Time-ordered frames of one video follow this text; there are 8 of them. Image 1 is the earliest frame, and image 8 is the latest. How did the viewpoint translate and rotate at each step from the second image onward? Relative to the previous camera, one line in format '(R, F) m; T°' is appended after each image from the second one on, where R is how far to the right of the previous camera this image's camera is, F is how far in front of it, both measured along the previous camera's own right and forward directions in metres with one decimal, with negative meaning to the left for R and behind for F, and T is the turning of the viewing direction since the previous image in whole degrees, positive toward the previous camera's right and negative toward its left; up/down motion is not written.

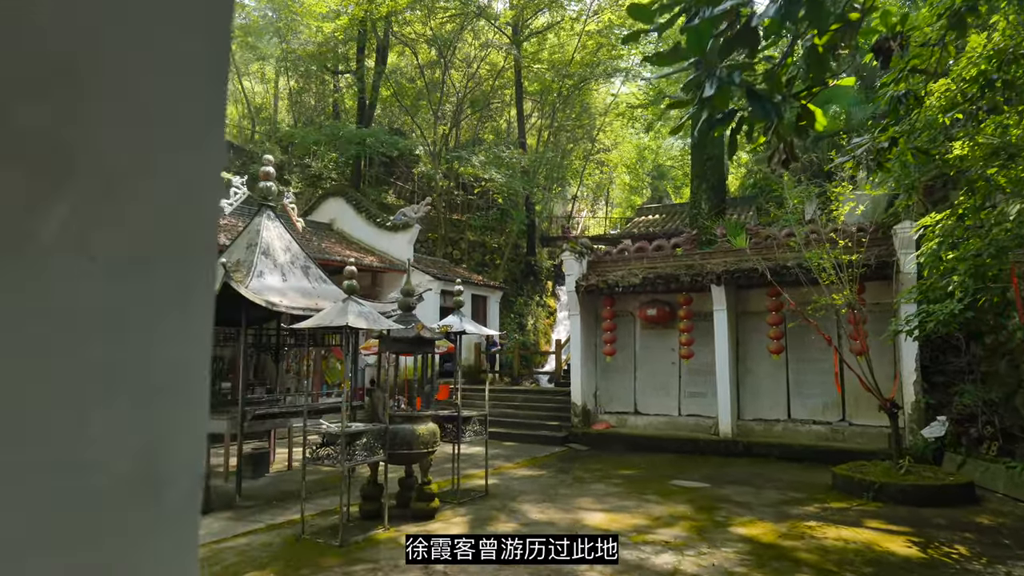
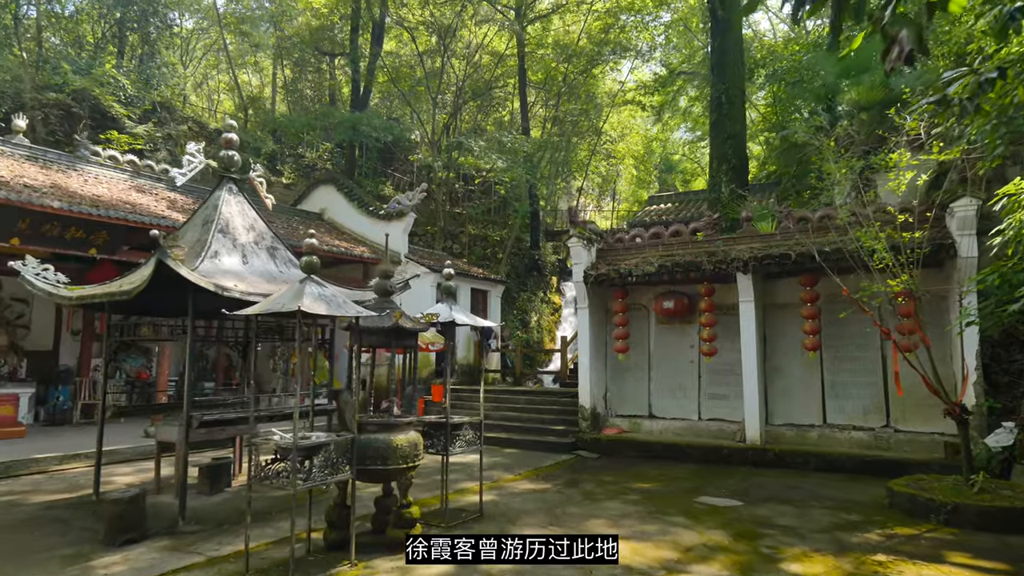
(+0.1, +1.1) m; 0°
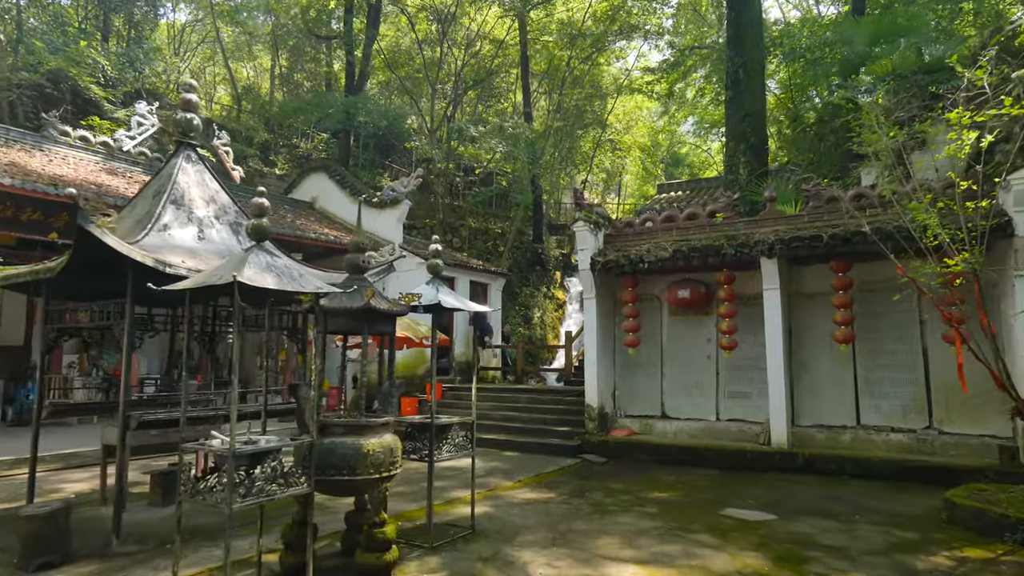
(+0.1, +0.9) m; 0°
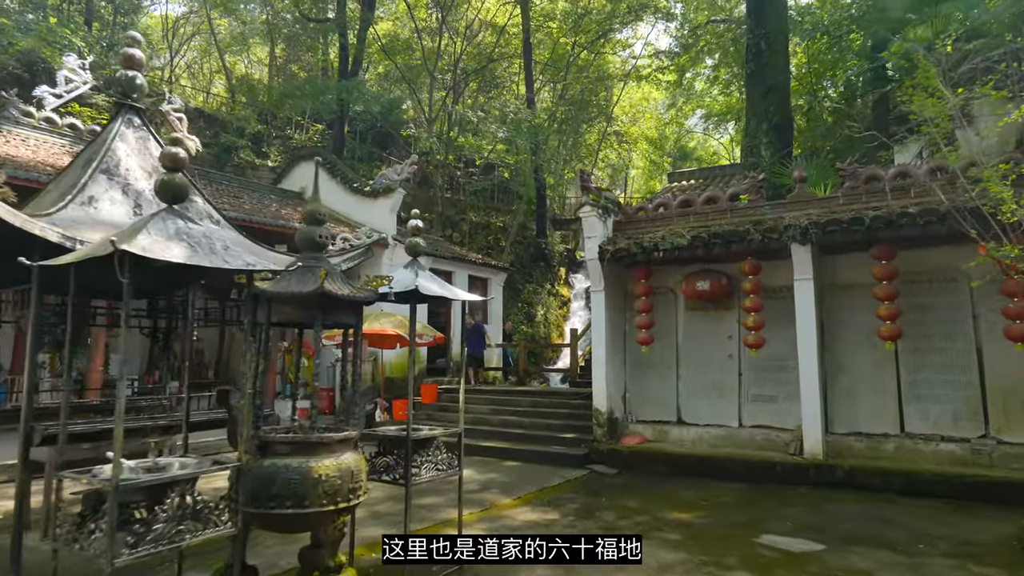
(+0.1, +0.9) m; 0°
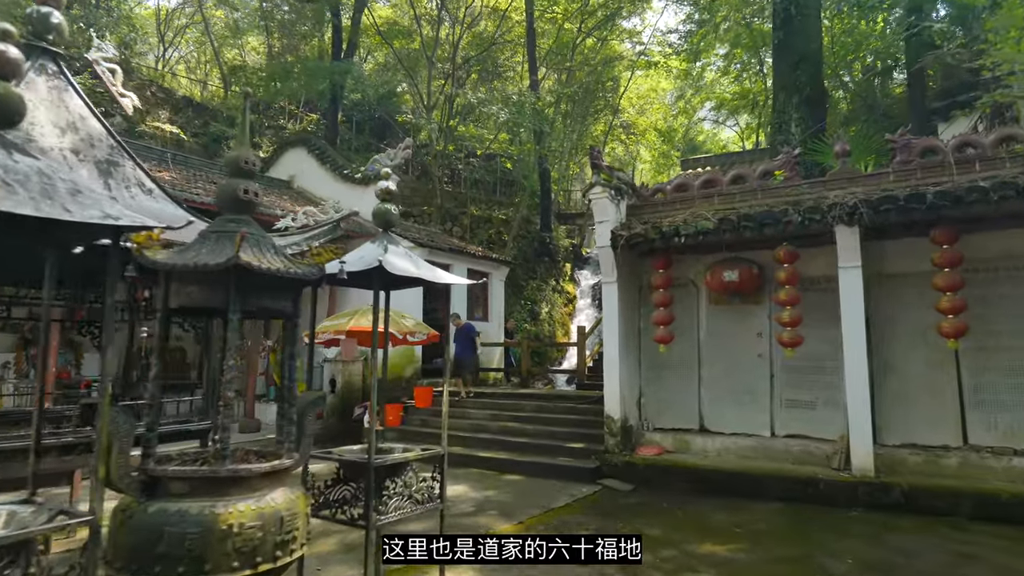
(0.0, +1.0) m; 0°
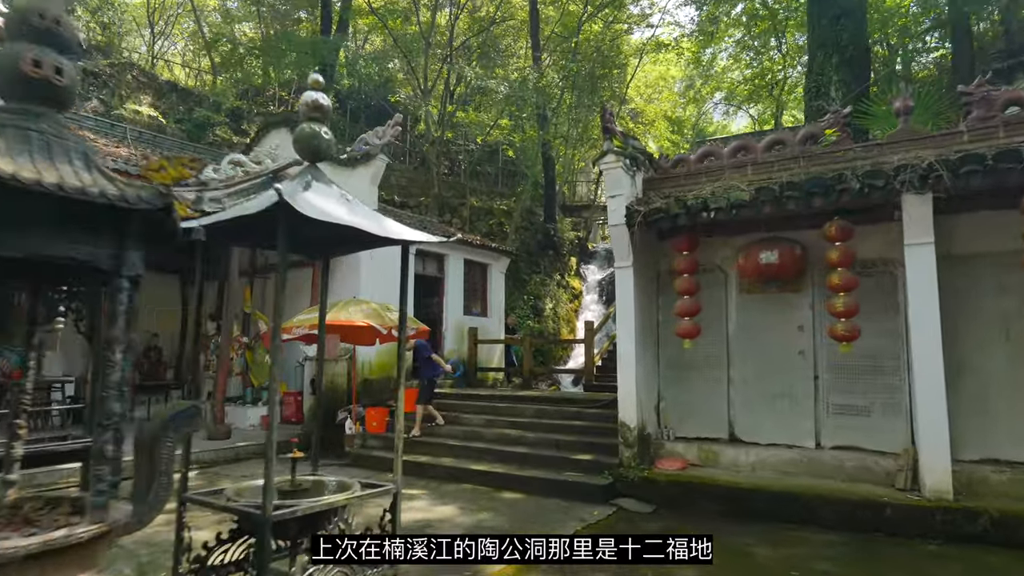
(+0.1, +1.1) m; 0°
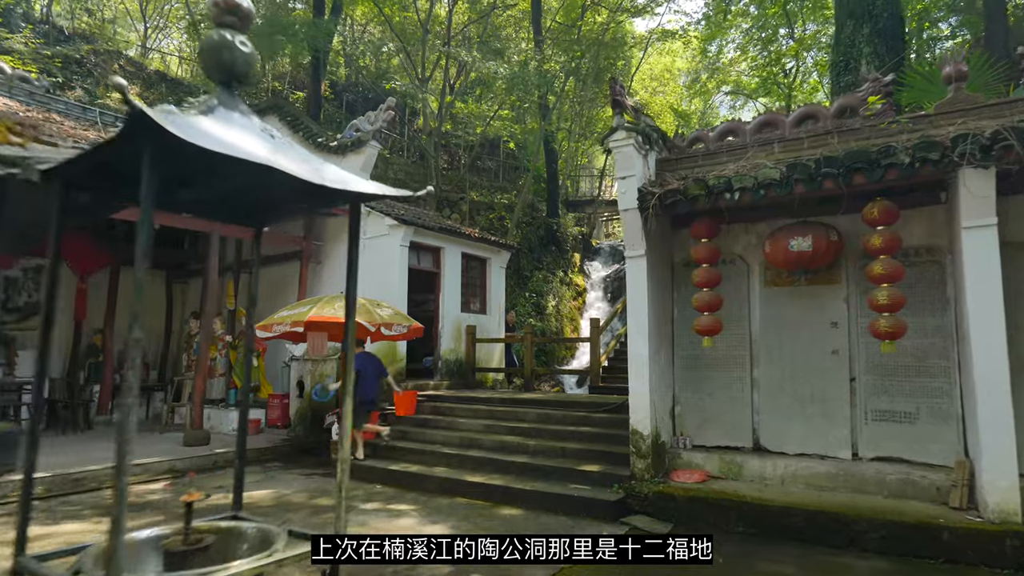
(0.0, +0.7) m; 0°
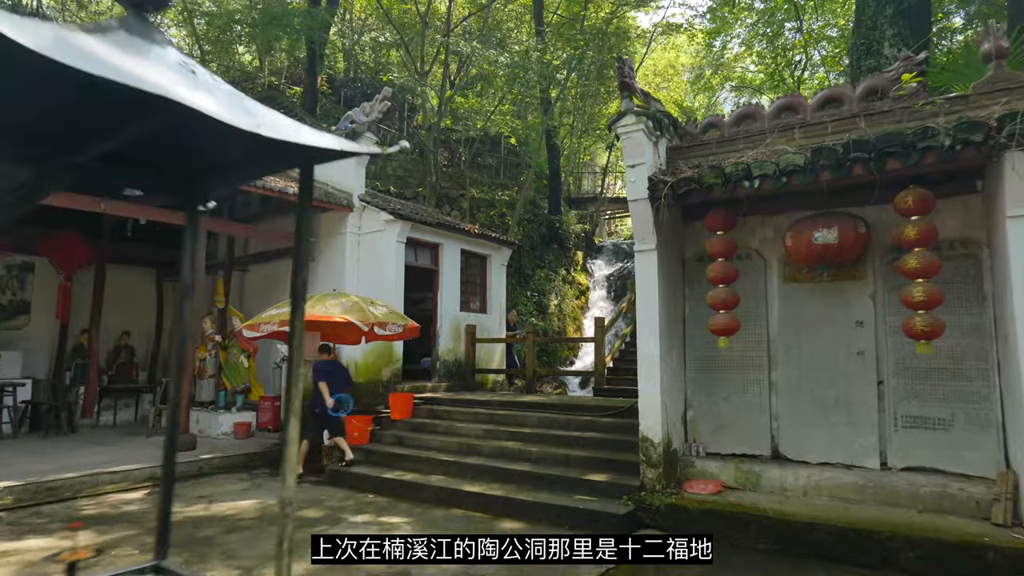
(0.0, +0.4) m; 0°
